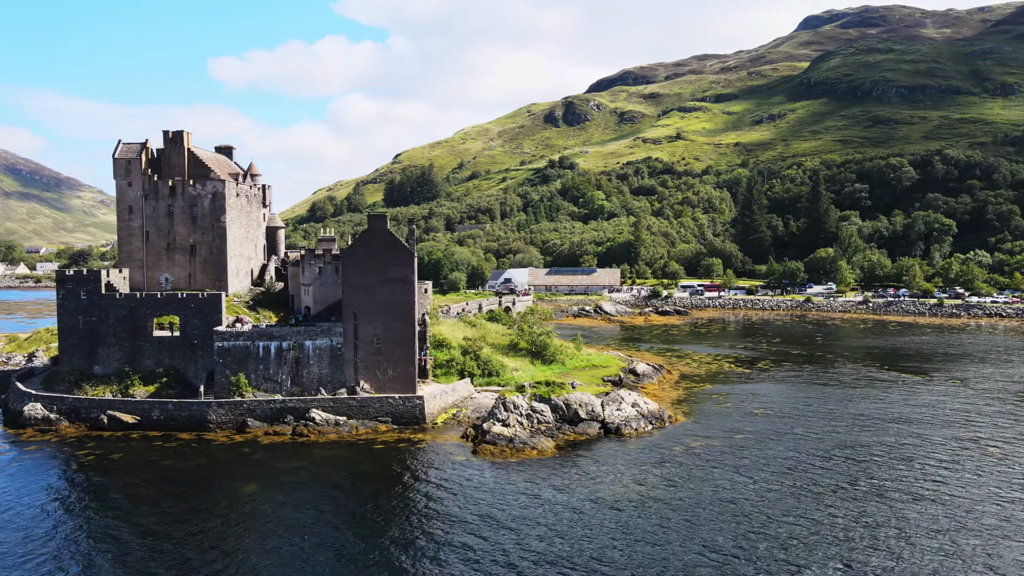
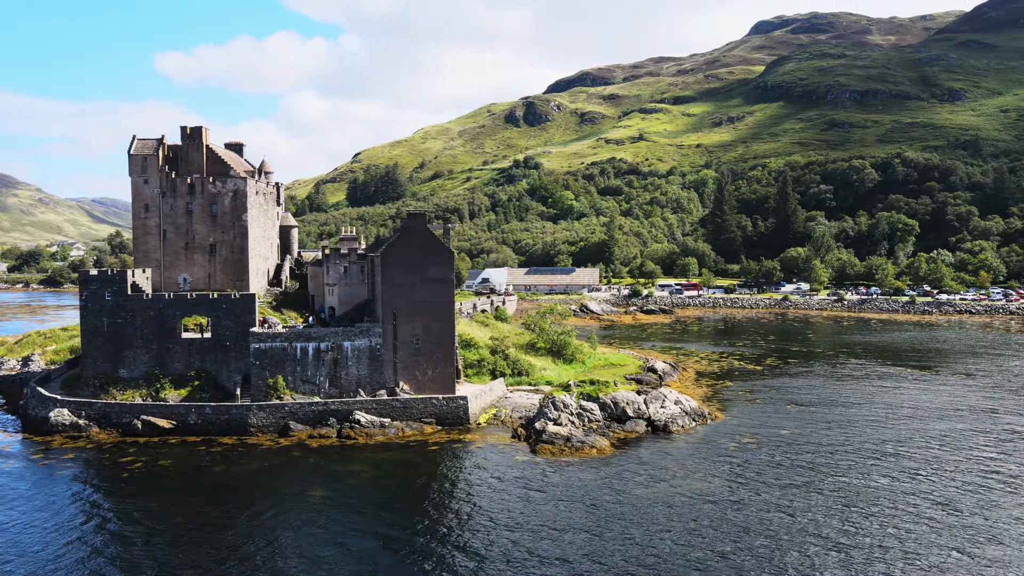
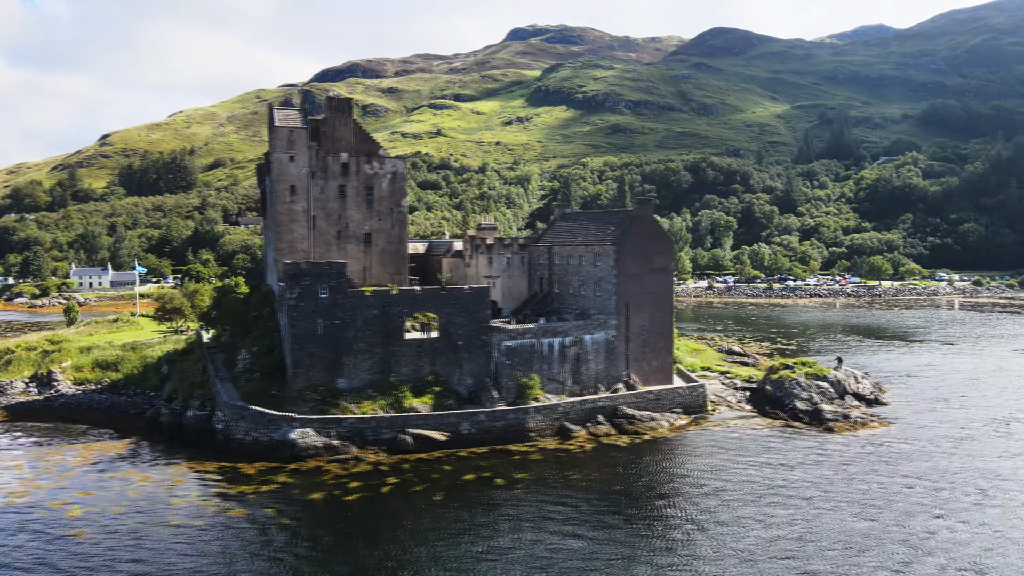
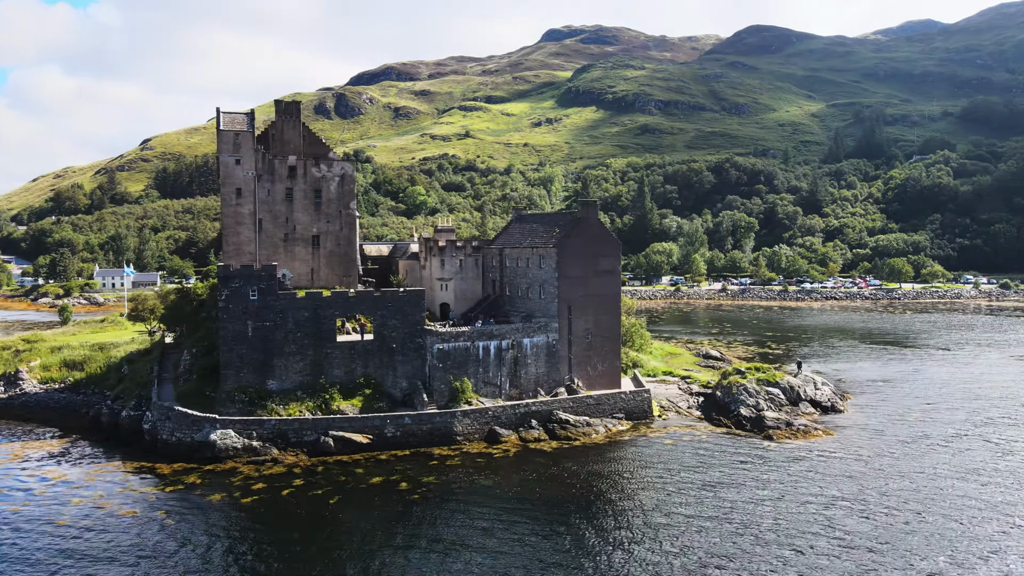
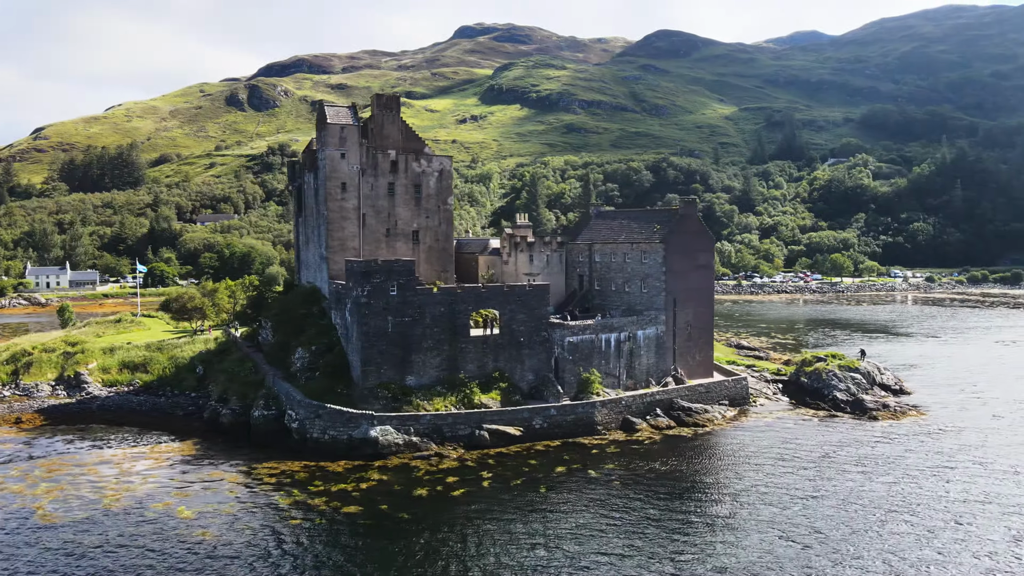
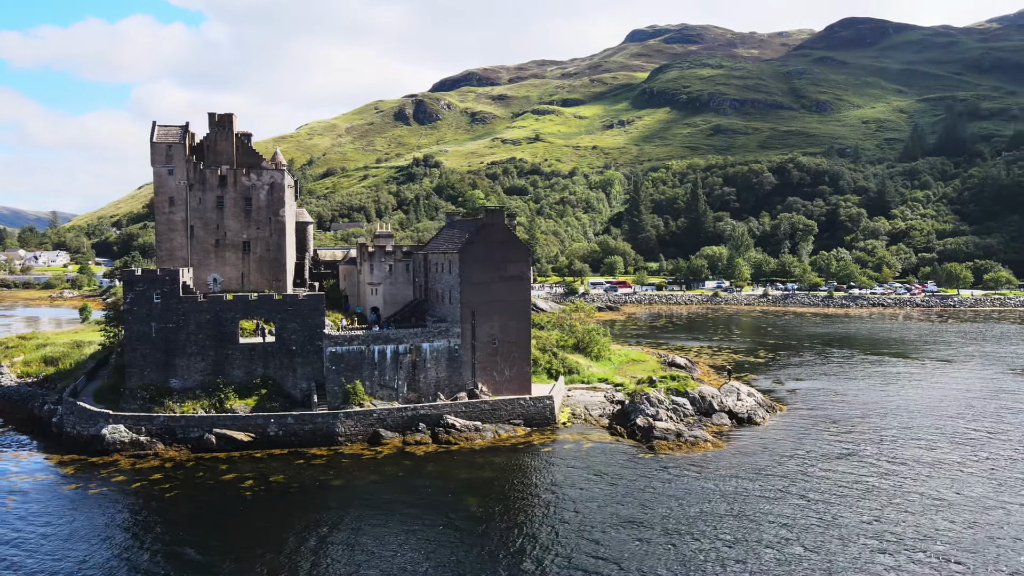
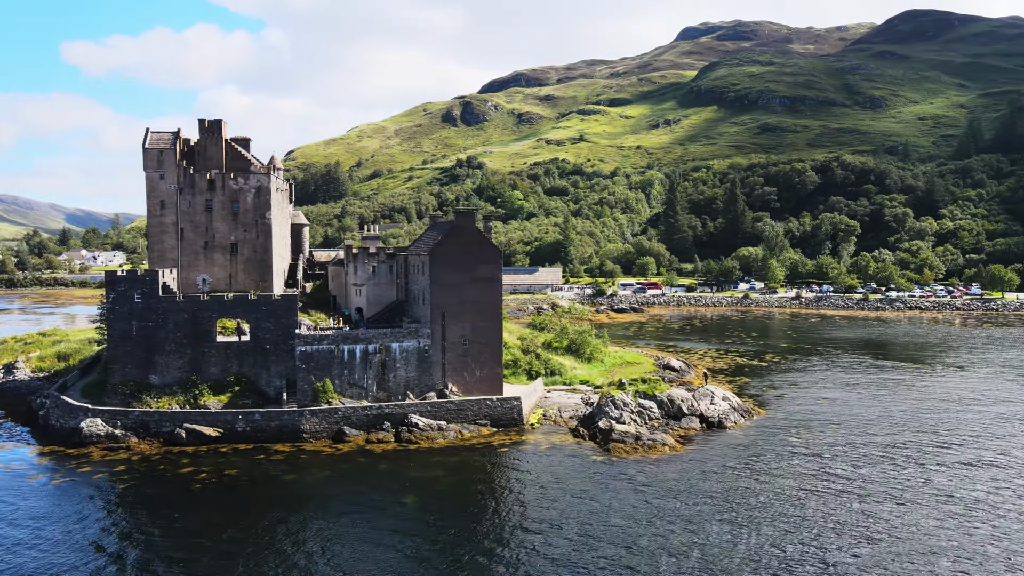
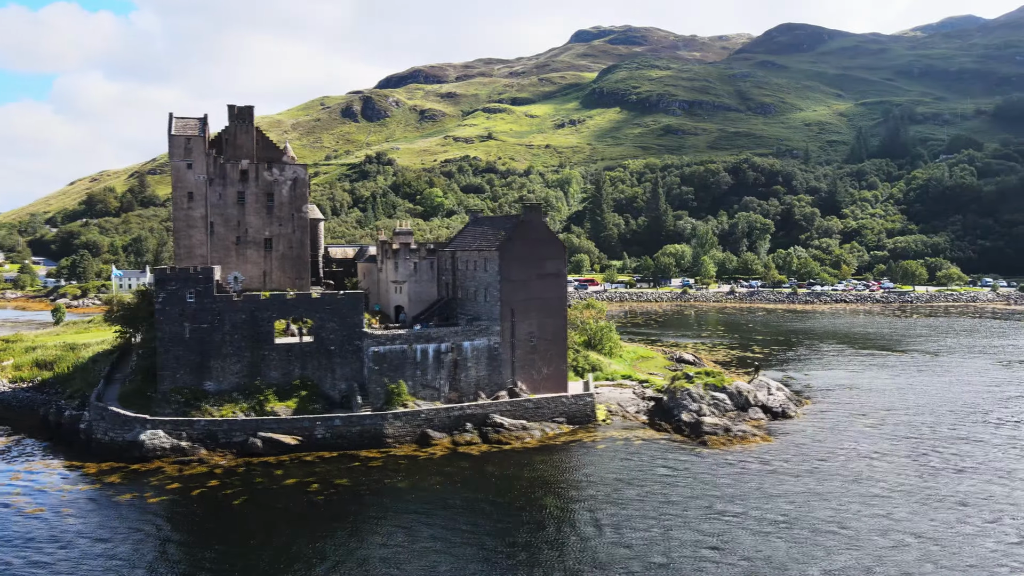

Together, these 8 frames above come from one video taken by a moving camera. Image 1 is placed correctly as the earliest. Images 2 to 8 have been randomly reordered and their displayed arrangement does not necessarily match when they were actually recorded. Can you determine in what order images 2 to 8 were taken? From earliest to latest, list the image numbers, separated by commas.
2, 7, 6, 8, 4, 3, 5
